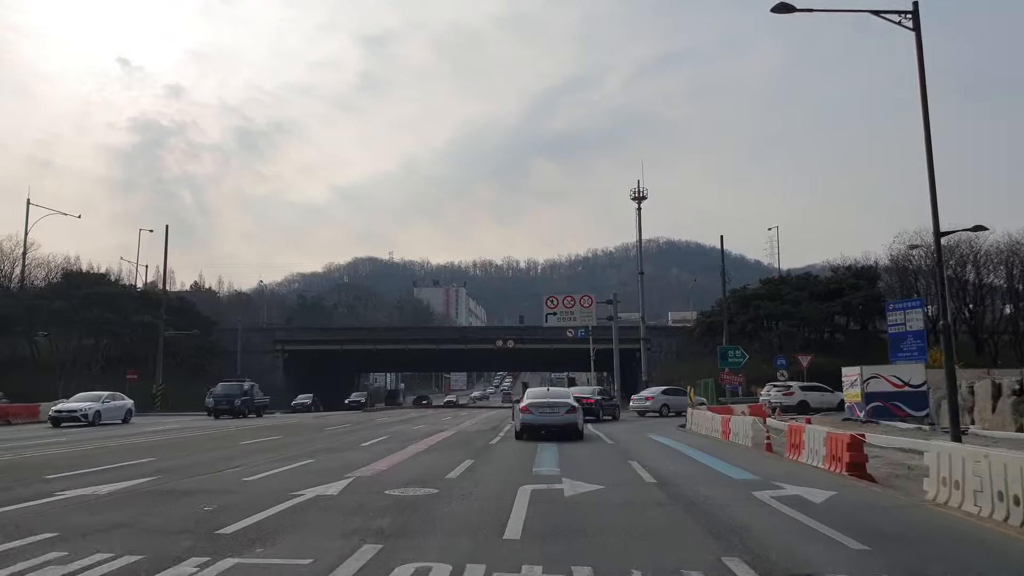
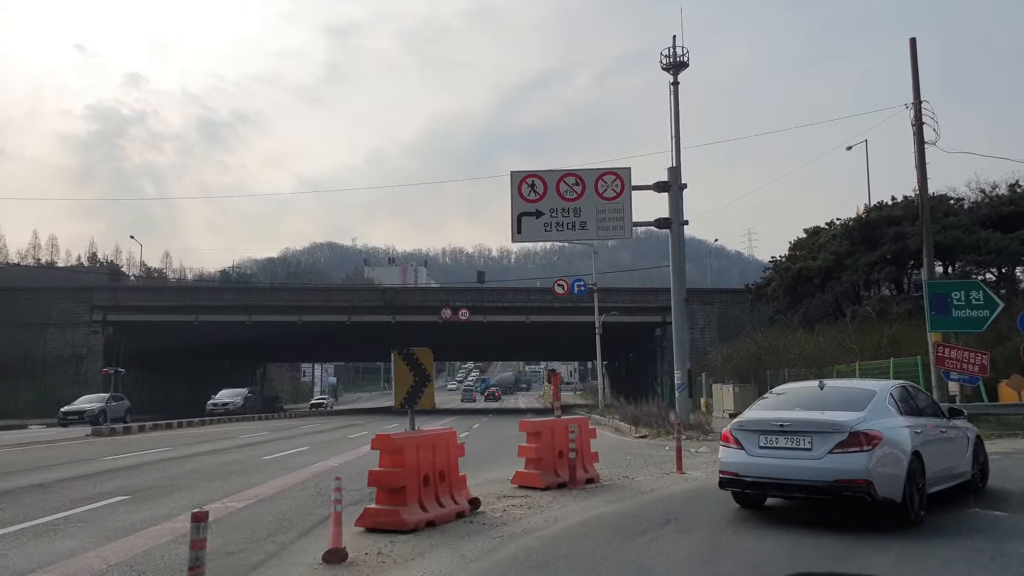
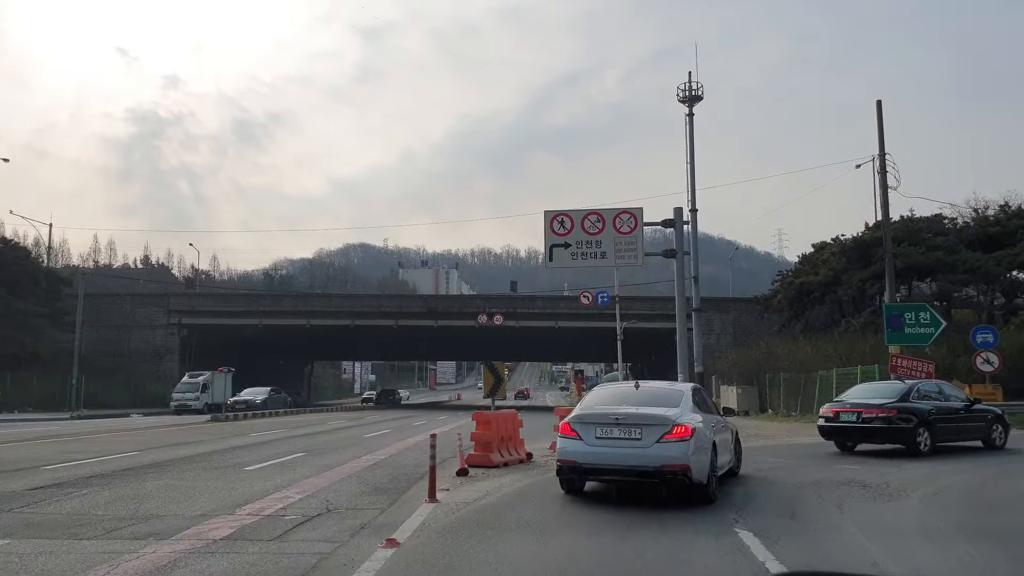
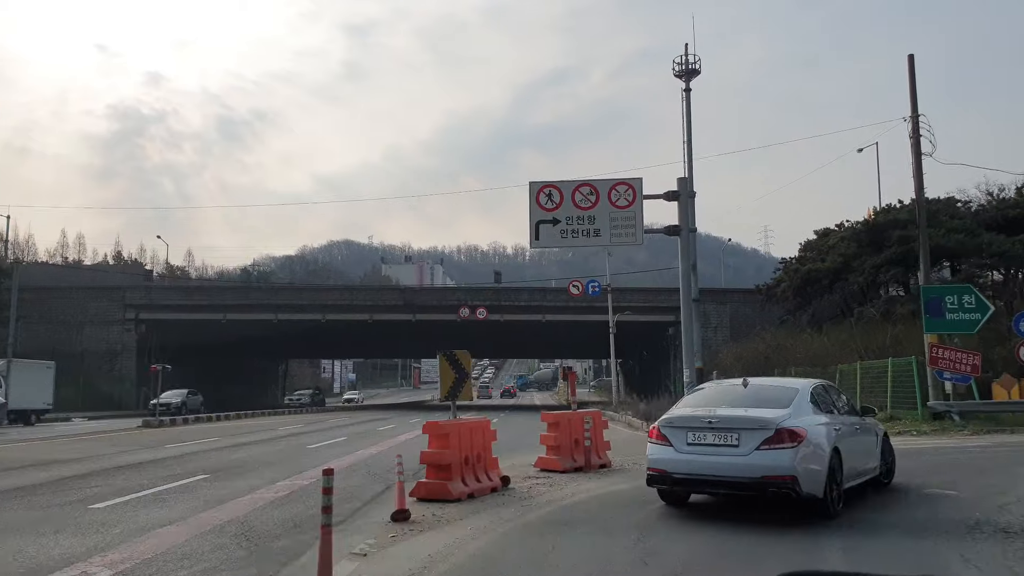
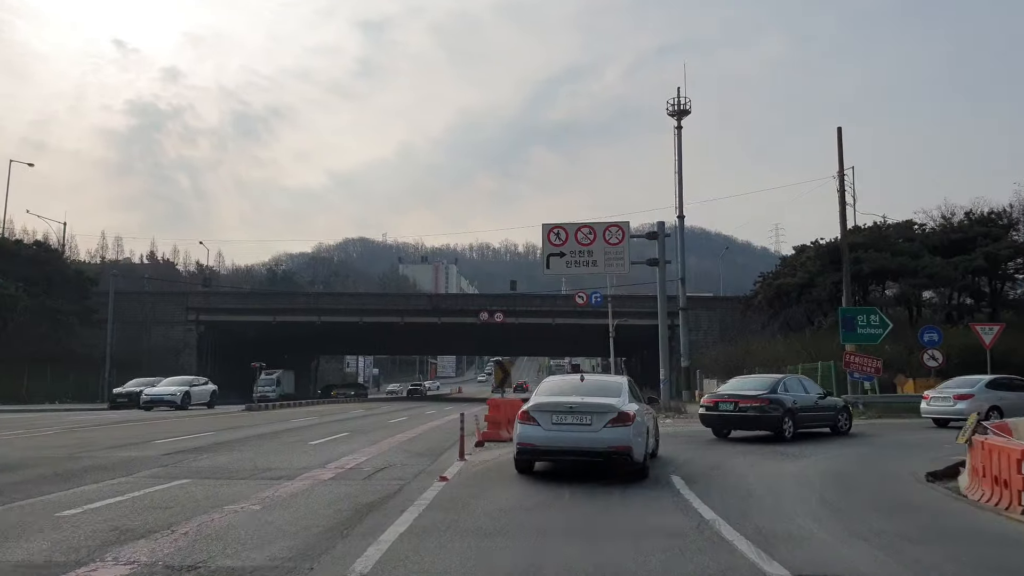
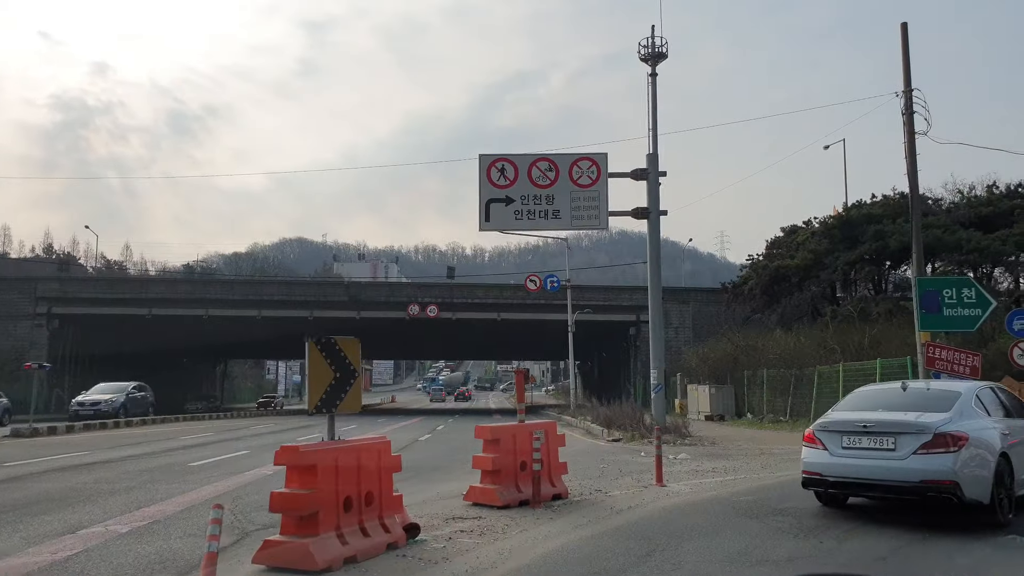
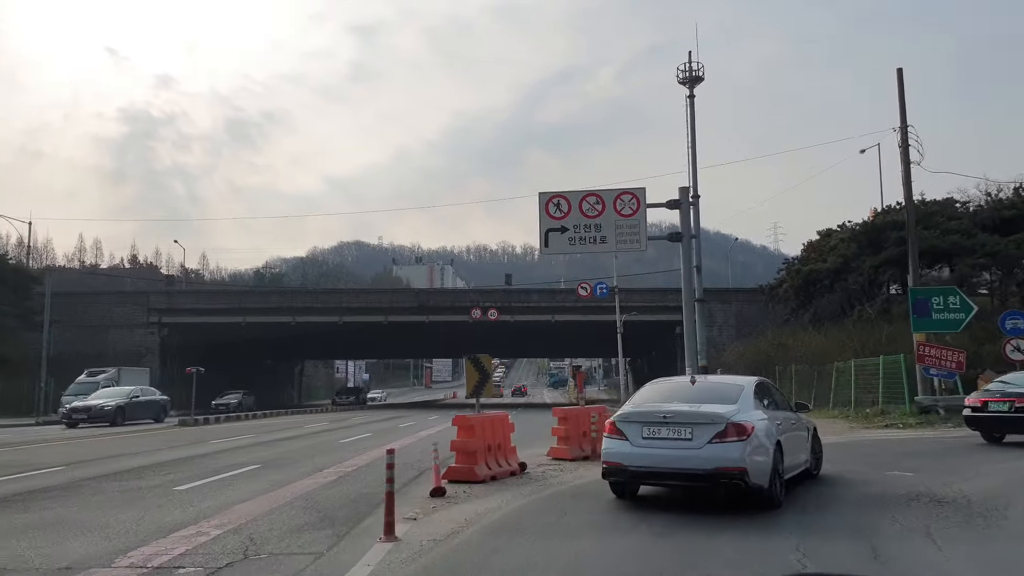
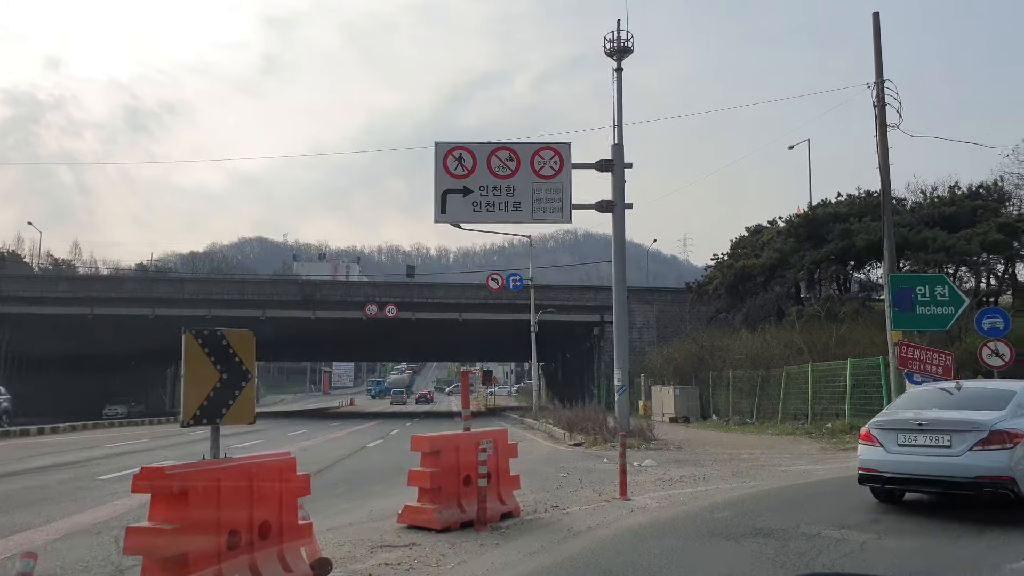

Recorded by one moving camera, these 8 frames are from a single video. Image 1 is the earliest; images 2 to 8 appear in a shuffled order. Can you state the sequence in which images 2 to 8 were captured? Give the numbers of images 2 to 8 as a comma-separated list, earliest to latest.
5, 3, 7, 4, 2, 6, 8
